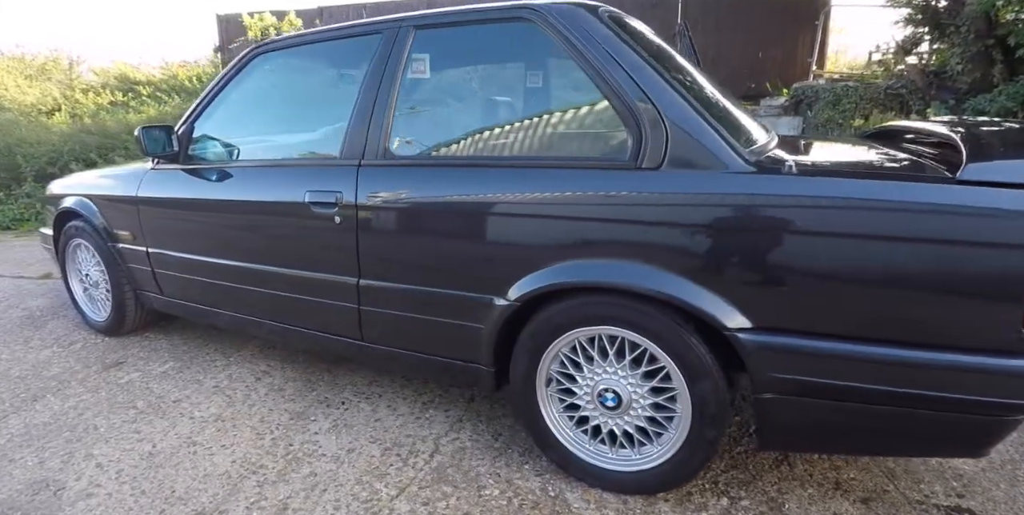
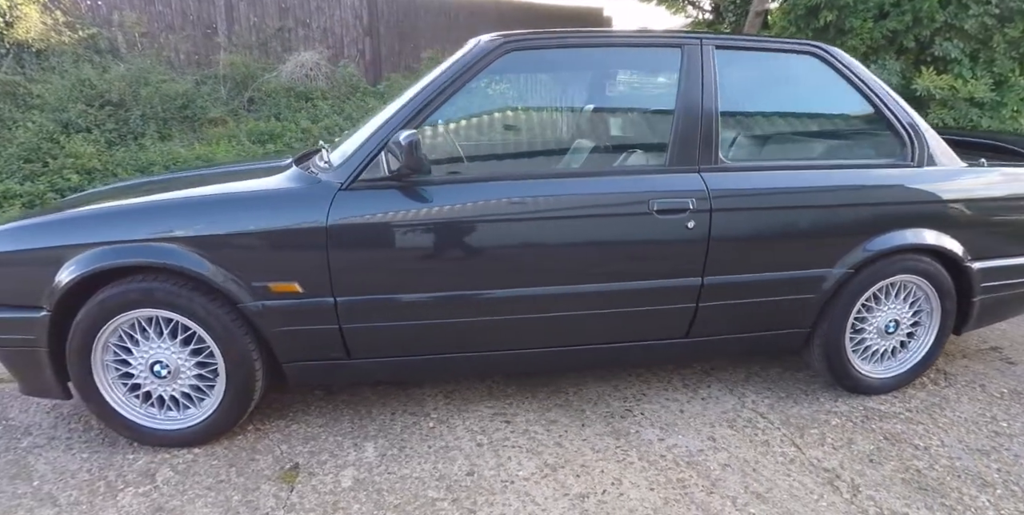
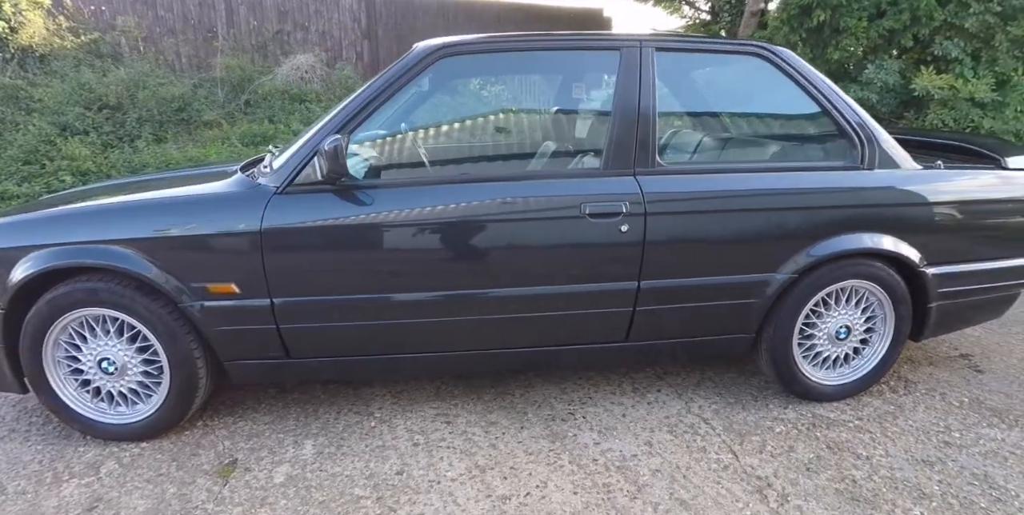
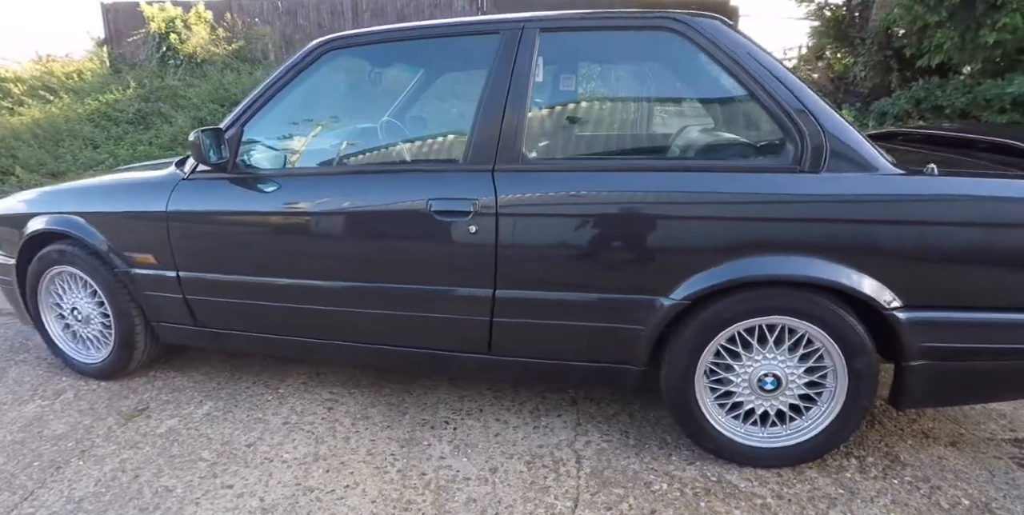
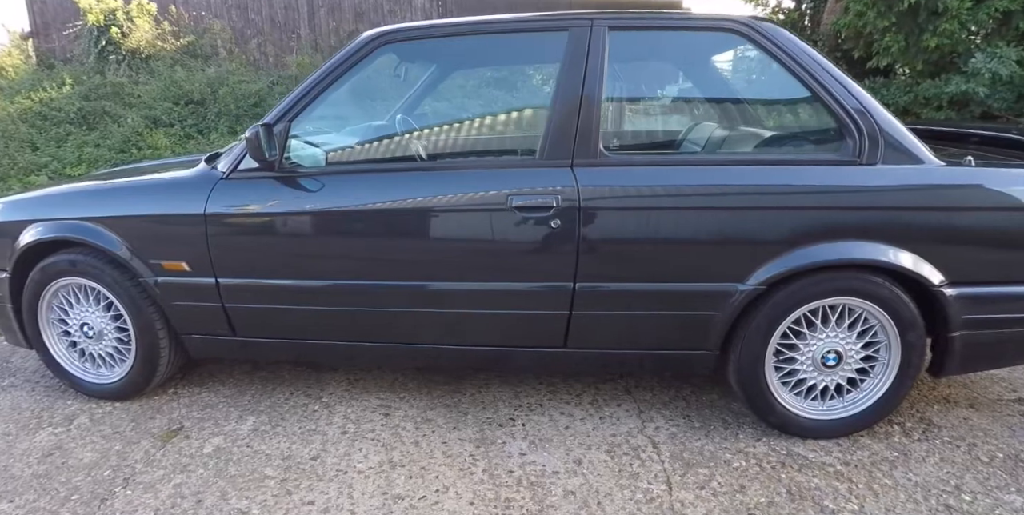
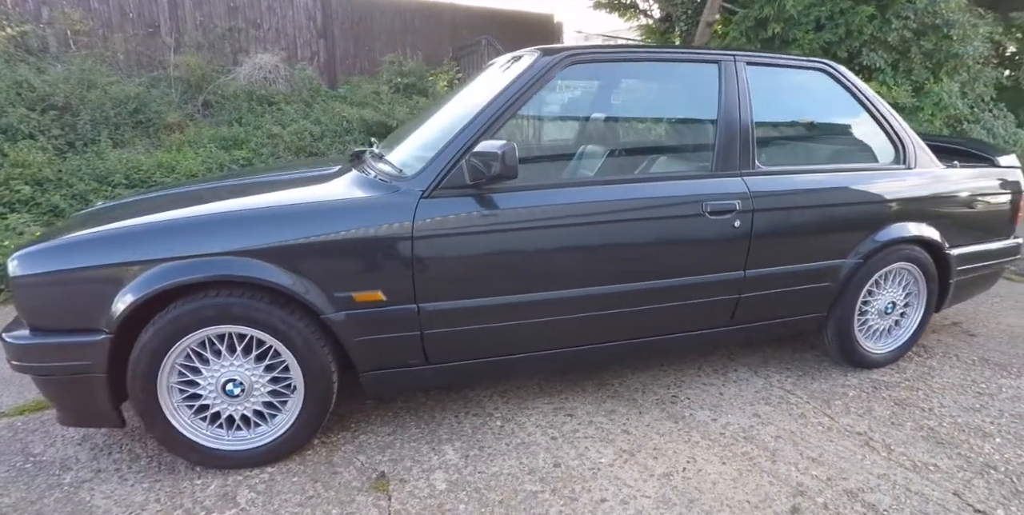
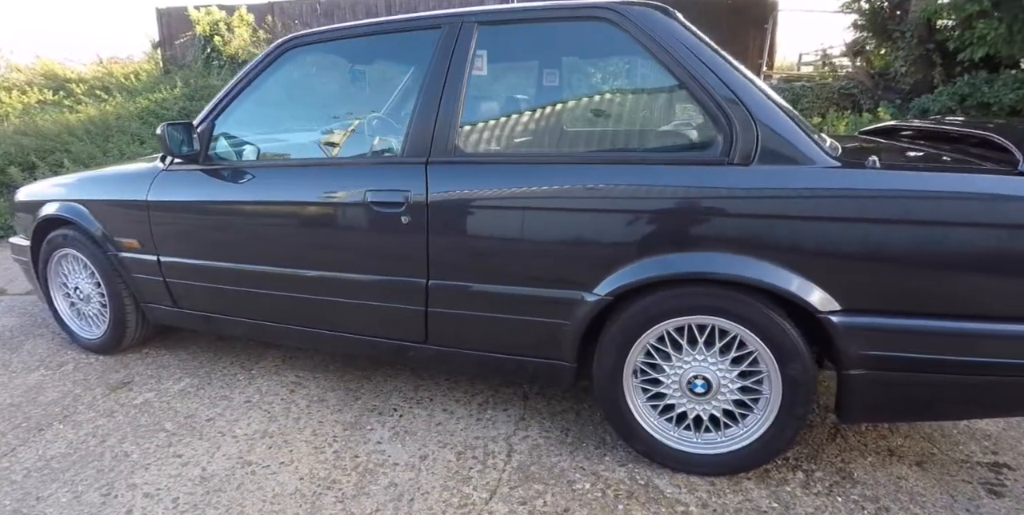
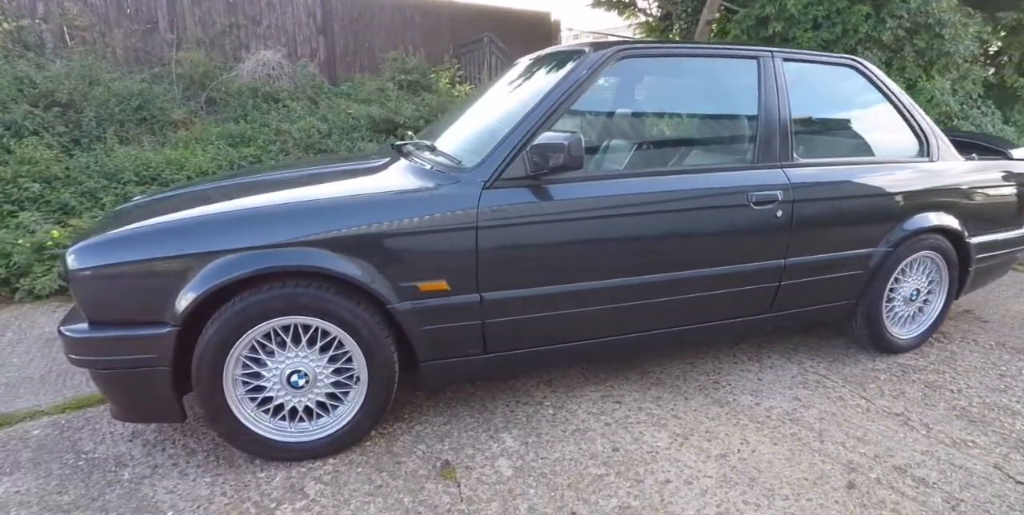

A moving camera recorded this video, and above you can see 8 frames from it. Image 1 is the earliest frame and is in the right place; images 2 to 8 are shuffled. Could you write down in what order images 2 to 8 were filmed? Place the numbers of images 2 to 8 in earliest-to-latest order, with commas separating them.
7, 4, 5, 3, 2, 6, 8
